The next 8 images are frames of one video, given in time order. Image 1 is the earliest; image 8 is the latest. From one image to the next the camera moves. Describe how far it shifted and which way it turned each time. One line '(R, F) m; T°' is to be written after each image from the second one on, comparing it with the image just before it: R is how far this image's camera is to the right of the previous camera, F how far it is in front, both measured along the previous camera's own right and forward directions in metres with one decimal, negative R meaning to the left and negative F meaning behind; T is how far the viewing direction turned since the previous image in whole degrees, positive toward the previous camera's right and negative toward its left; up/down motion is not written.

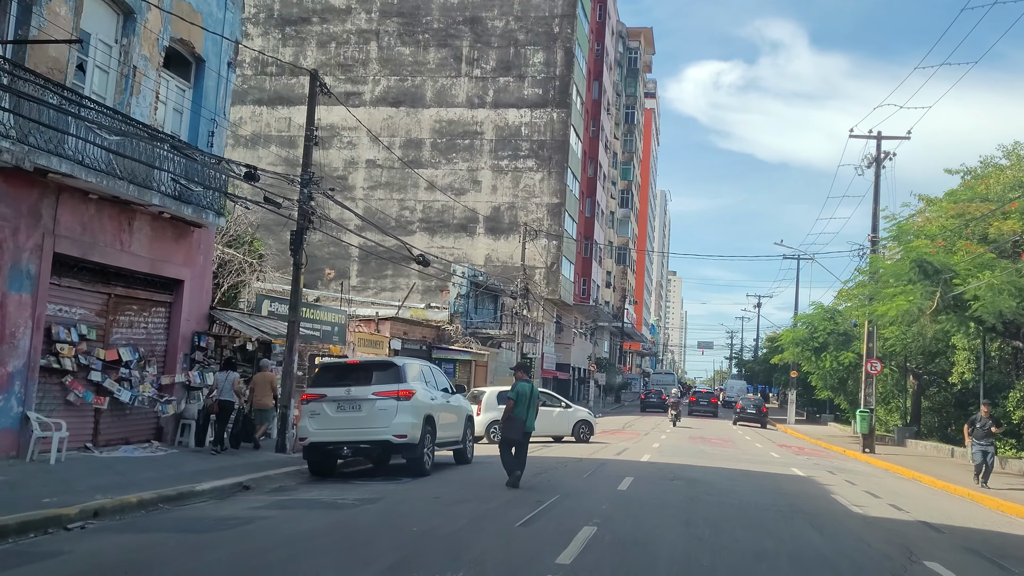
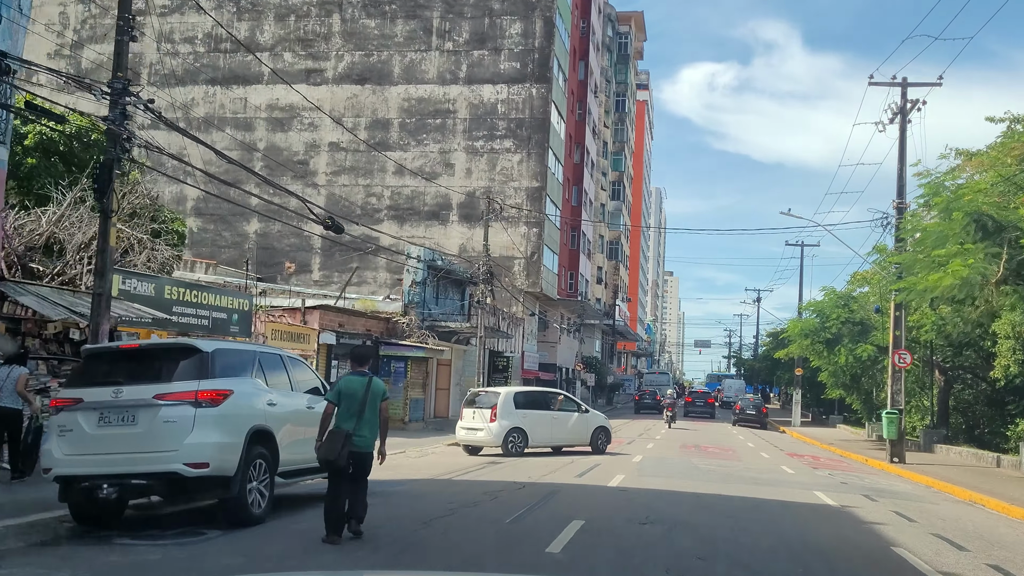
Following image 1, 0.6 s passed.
(+1.1, +5.0) m; 0°
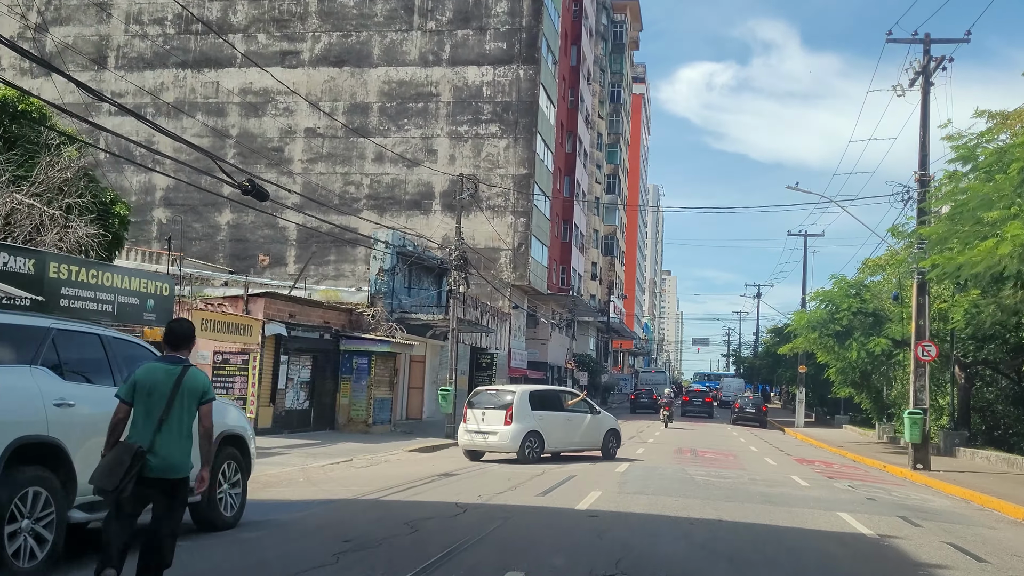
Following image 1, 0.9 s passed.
(+0.6, +2.9) m; 0°
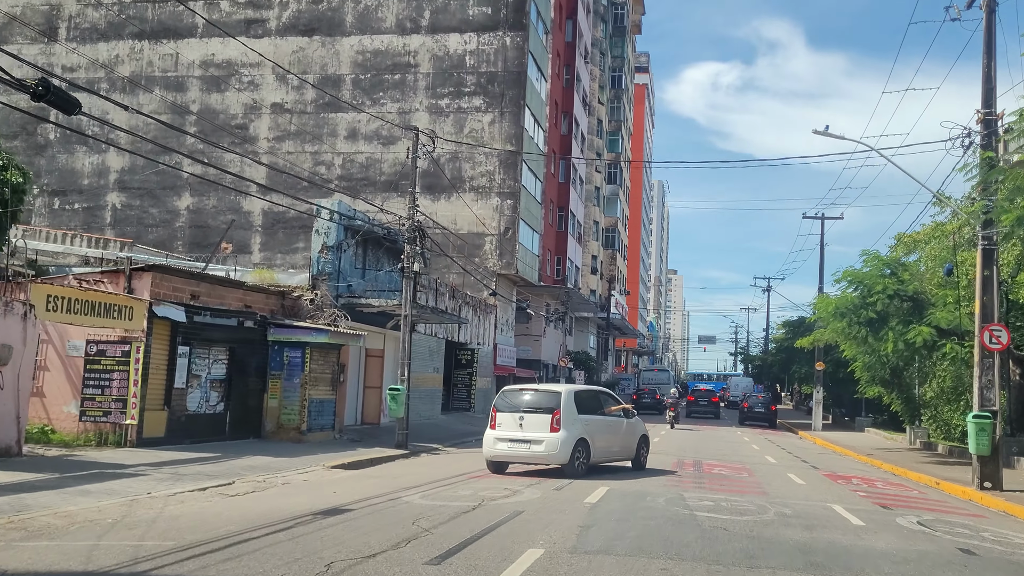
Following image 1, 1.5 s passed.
(+0.9, +4.6) m; 0°
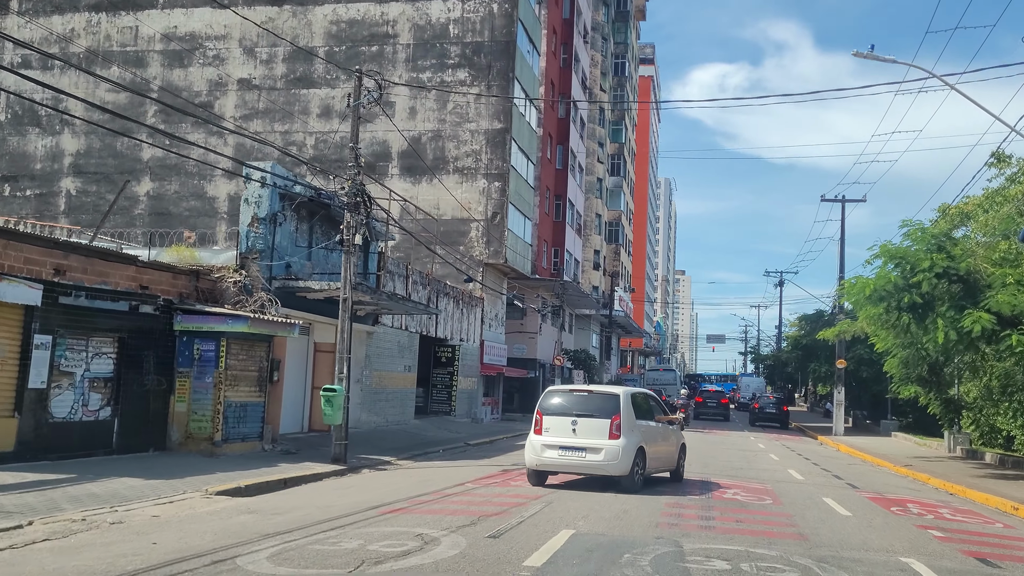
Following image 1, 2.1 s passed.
(+0.8, +4.1) m; 0°
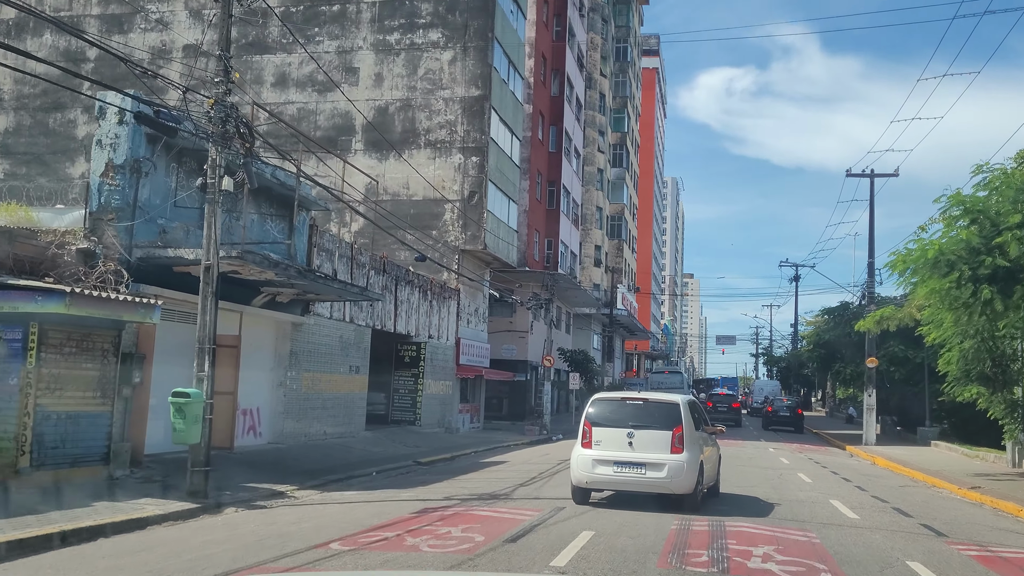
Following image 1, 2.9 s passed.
(+1.0, +5.1) m; 0°
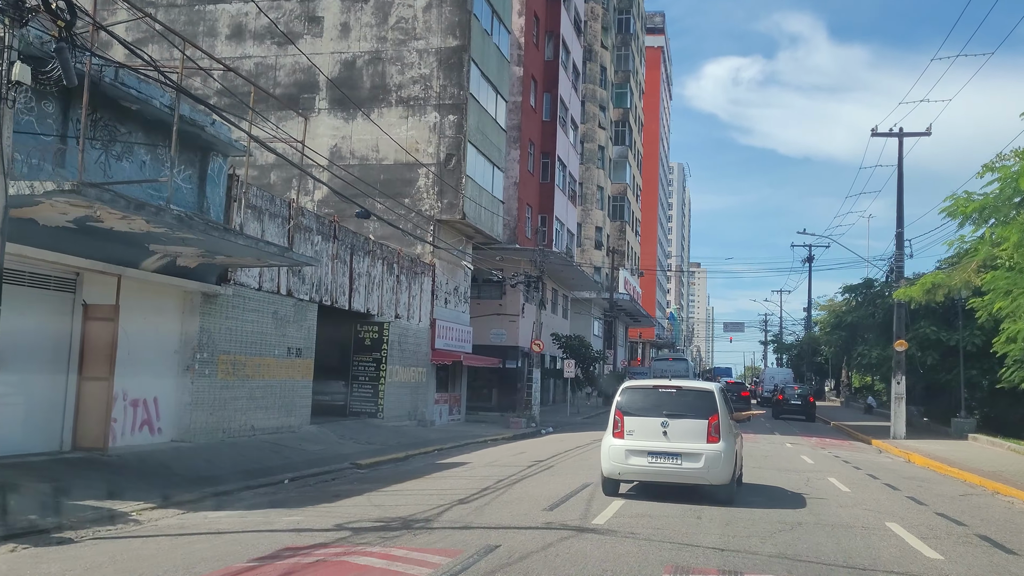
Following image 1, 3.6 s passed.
(+0.8, +3.9) m; 0°
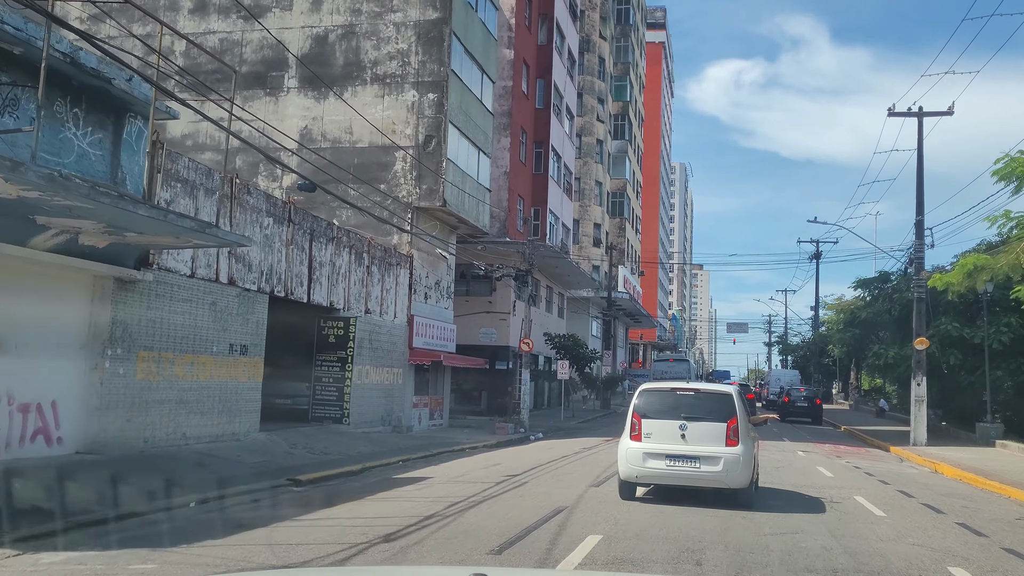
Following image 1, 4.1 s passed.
(+0.5, +2.5) m; 0°
